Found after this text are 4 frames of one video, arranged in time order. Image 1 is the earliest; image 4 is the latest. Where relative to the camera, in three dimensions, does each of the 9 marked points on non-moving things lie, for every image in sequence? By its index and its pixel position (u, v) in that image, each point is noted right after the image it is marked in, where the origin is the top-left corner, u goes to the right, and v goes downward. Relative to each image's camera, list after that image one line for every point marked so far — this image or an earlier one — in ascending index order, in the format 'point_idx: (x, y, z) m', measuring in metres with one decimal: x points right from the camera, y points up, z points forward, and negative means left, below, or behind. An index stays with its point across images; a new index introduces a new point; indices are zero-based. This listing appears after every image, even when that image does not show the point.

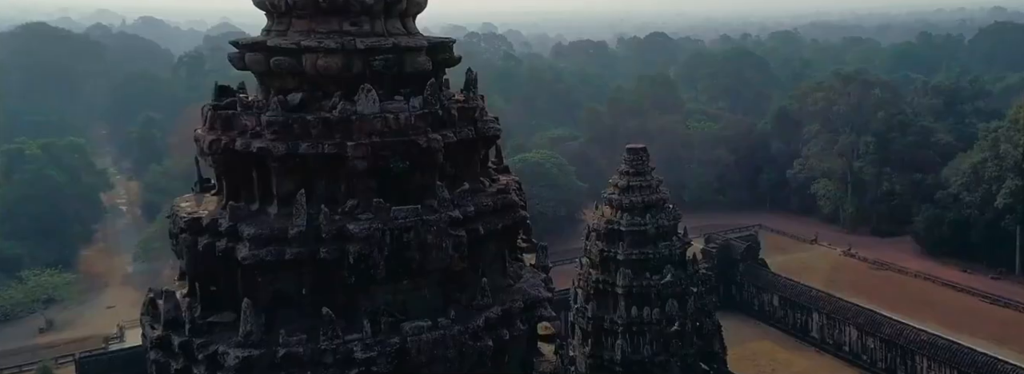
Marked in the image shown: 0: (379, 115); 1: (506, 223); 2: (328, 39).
0: (-0.7, +0.4, +4.4) m
1: (0.0, -0.2, +4.9) m
2: (-1.0, +0.8, +4.5) m
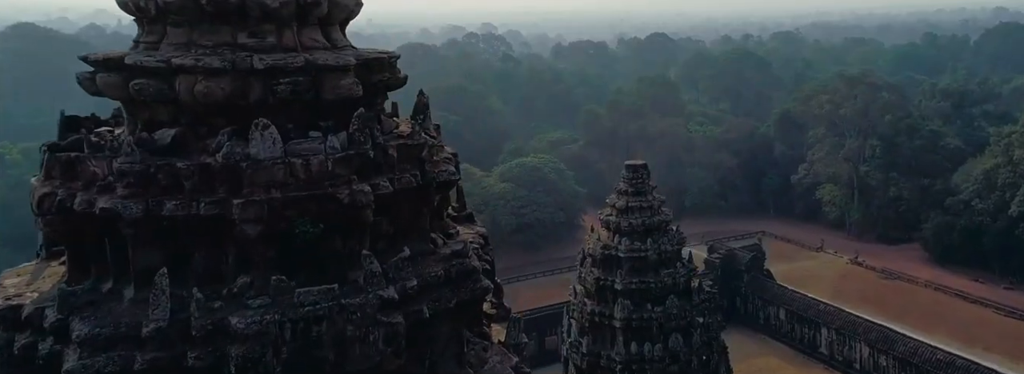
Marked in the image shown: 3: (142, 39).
0: (-0.9, +0.1, +3.2) m
1: (-0.2, -0.5, +3.7) m
2: (-1.2, +0.5, +3.3) m
3: (-1.5, +0.6, +3.5) m
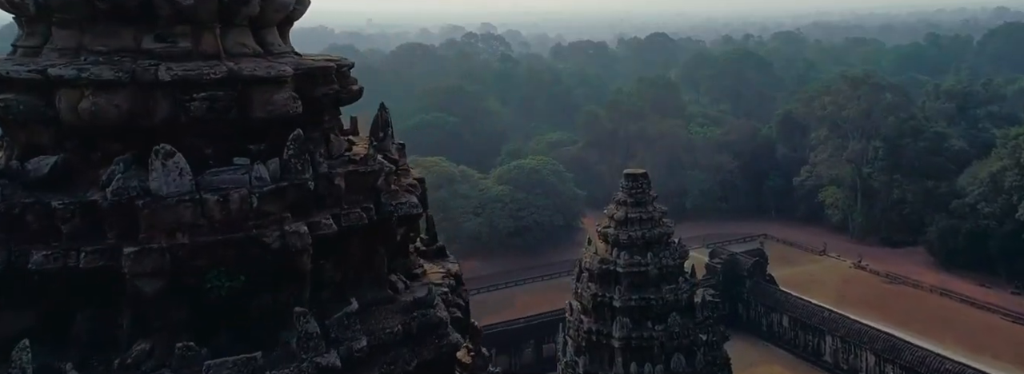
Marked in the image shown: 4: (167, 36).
0: (-1.0, 0.0, +2.5) m
1: (-0.3, -0.6, +3.1) m
2: (-1.3, +0.4, +2.6) m
3: (-1.6, +0.5, +2.8) m
4: (-1.1, +0.5, +2.8) m
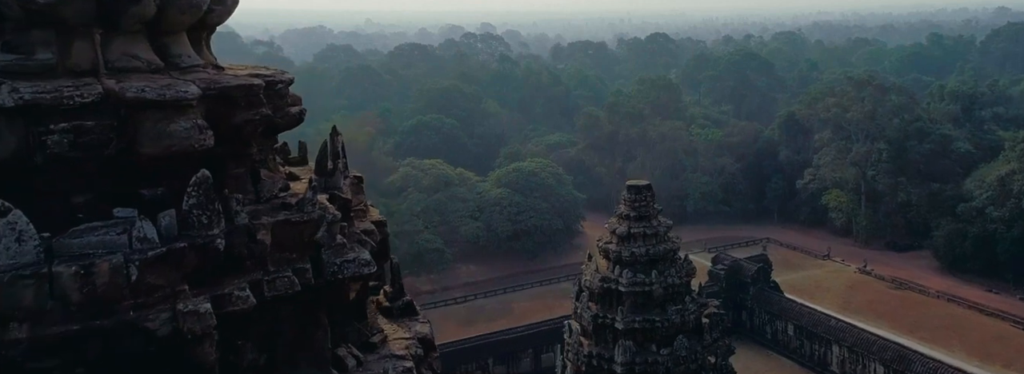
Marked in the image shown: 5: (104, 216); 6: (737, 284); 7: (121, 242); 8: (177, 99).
0: (-1.0, -0.2, +1.8) m
1: (-0.4, -0.8, +2.3) m
2: (-1.3, +0.2, +1.9) m
3: (-1.7, +0.3, +2.1) m
4: (-1.2, +0.3, +2.0) m
5: (-1.0, 0.0, +2.1) m
6: (+4.9, -2.2, +18.0) m
7: (-0.9, -0.1, +2.0) m
8: (-0.9, +0.2, +2.1) m
